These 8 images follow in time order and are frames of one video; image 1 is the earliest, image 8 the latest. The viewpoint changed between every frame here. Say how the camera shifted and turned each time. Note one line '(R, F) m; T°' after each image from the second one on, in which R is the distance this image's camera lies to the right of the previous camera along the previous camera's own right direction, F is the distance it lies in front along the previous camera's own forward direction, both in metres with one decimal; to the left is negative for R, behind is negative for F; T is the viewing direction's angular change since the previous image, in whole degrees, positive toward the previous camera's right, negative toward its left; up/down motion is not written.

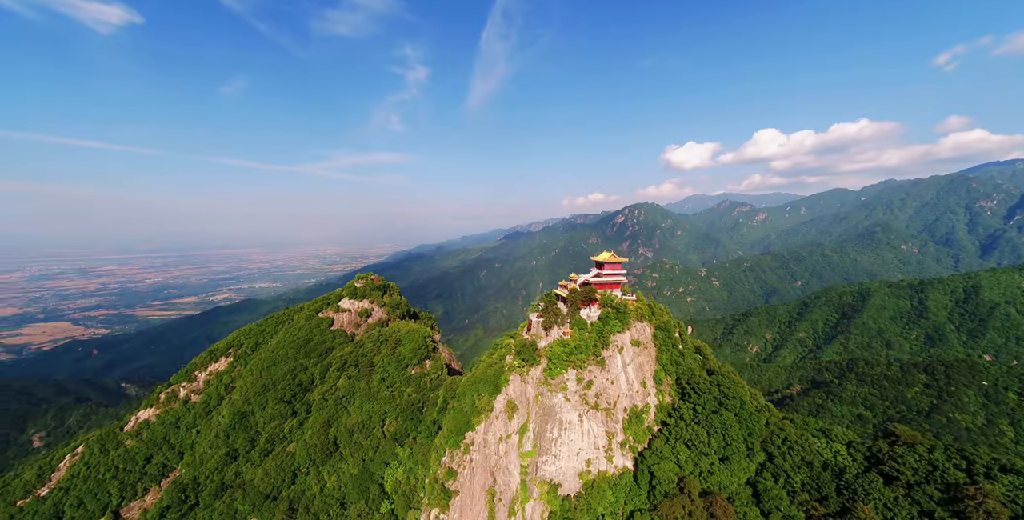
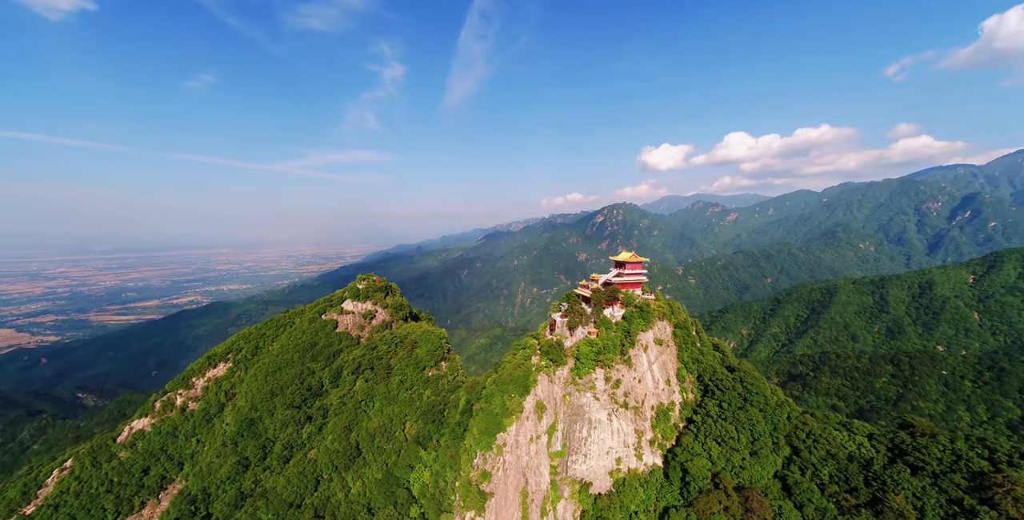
(-5.2, -0.6) m; +4°
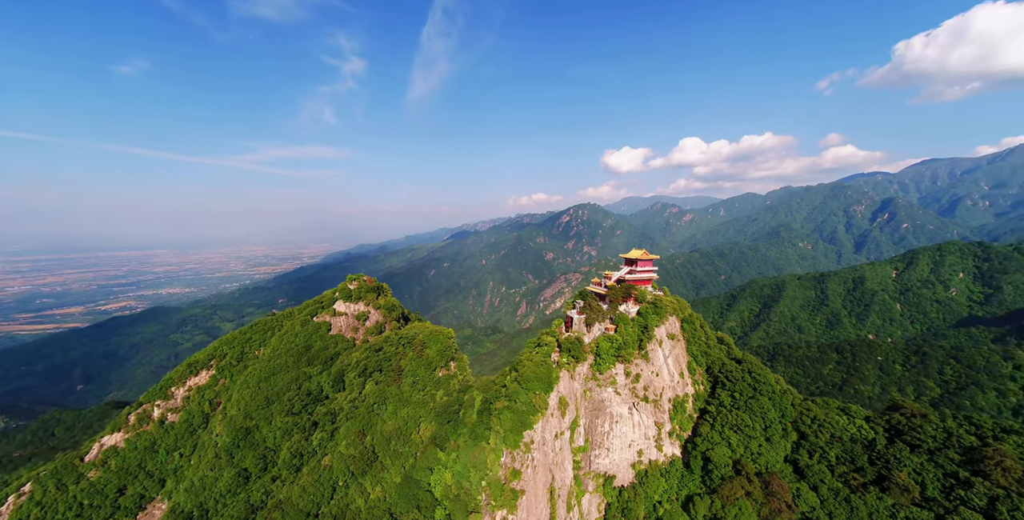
(-6.4, -0.3) m; +6°
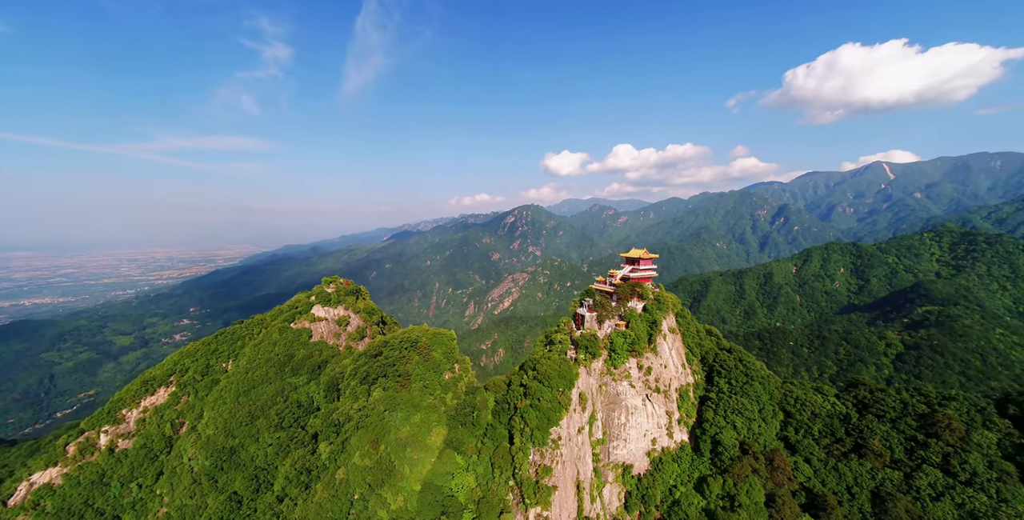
(-9.0, +0.2) m; +10°
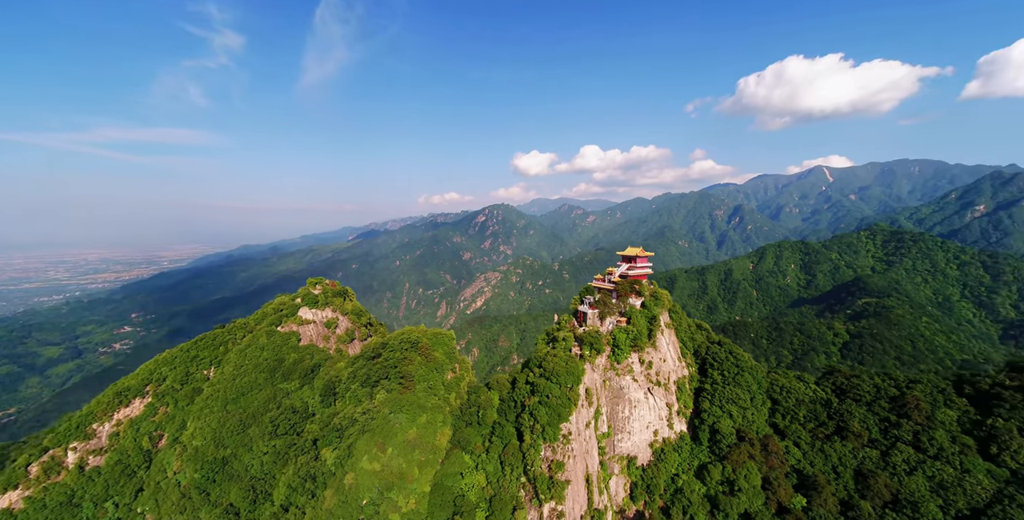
(-4.3, 0.0) m; +5°
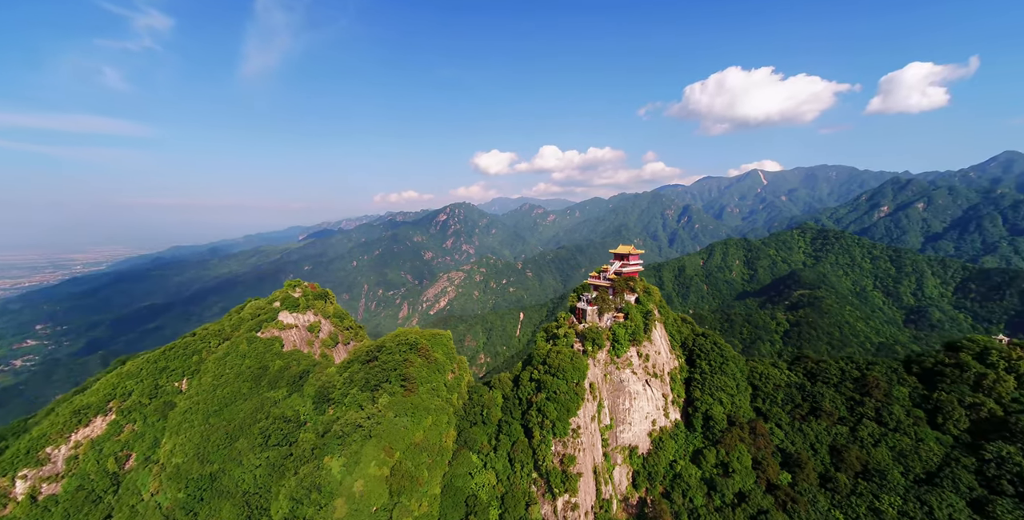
(-5.2, +0.2) m; +7°
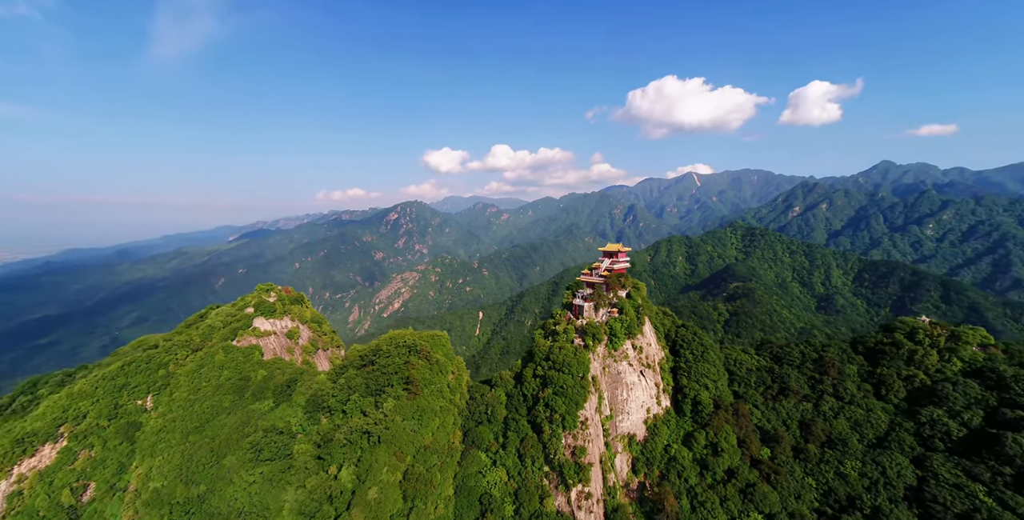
(-6.1, +0.3) m; +8°
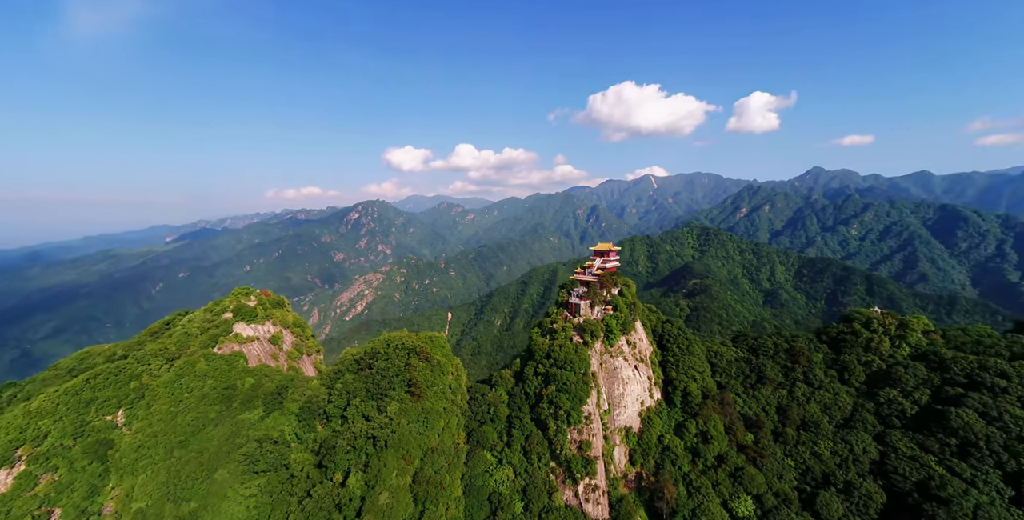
(-4.5, +0.2) m; +6°
